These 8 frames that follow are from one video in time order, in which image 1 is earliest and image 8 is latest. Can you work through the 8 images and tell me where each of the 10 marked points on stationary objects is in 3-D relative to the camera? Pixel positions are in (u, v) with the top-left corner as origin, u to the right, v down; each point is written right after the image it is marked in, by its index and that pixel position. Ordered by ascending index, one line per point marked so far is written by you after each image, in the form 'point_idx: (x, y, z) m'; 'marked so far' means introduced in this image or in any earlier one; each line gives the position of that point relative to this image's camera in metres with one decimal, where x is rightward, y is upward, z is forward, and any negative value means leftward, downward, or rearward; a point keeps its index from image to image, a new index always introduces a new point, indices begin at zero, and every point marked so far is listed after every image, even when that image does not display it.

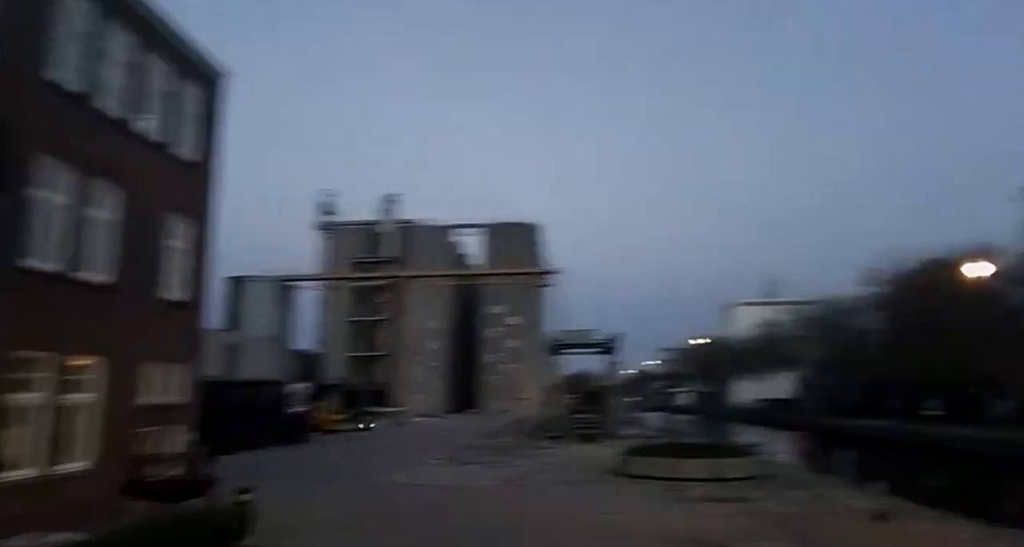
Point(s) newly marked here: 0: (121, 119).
0: (-7.2, +2.7, +13.3) m
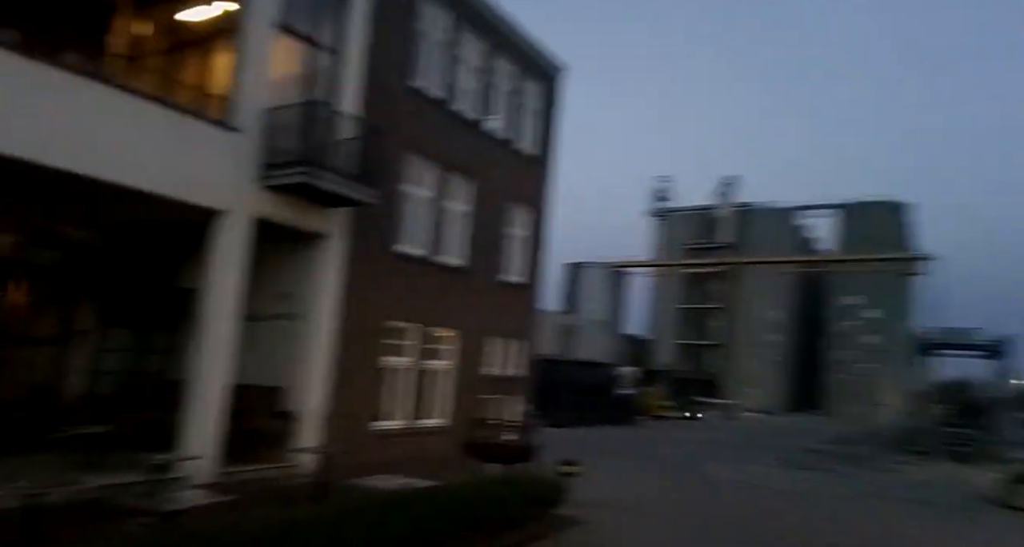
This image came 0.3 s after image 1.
0: (-0.8, +3.1, +15.0) m
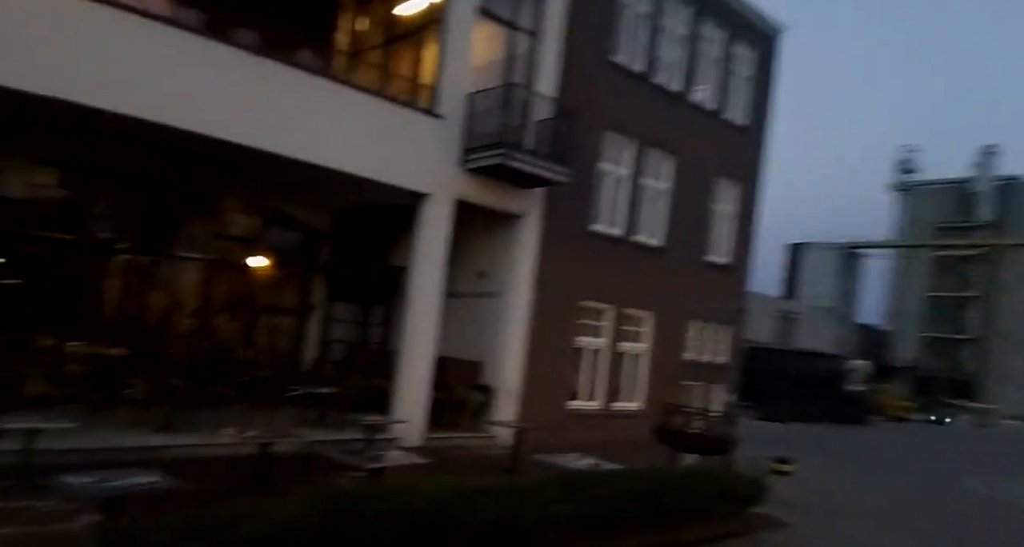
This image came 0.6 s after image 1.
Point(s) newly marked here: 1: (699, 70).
0: (+3.3, +3.5, +14.3) m
1: (+3.9, +4.2, +15.2) m
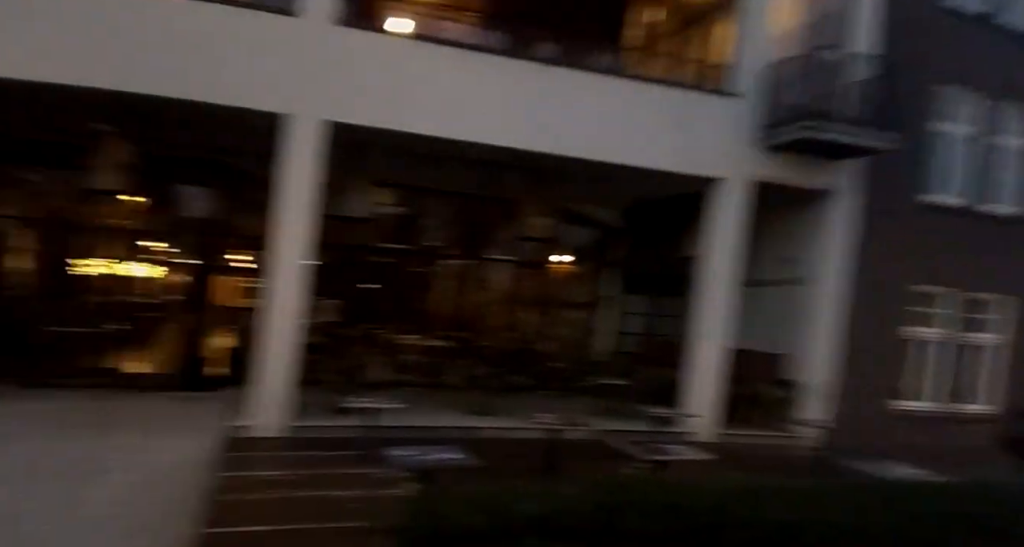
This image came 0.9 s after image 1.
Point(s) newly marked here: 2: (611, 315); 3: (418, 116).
0: (+8.4, +3.9, +11.5) m
1: (+9.2, +4.6, +12.0) m
2: (+1.8, -0.7, +13.0) m
3: (-1.0, +1.8, +8.3) m
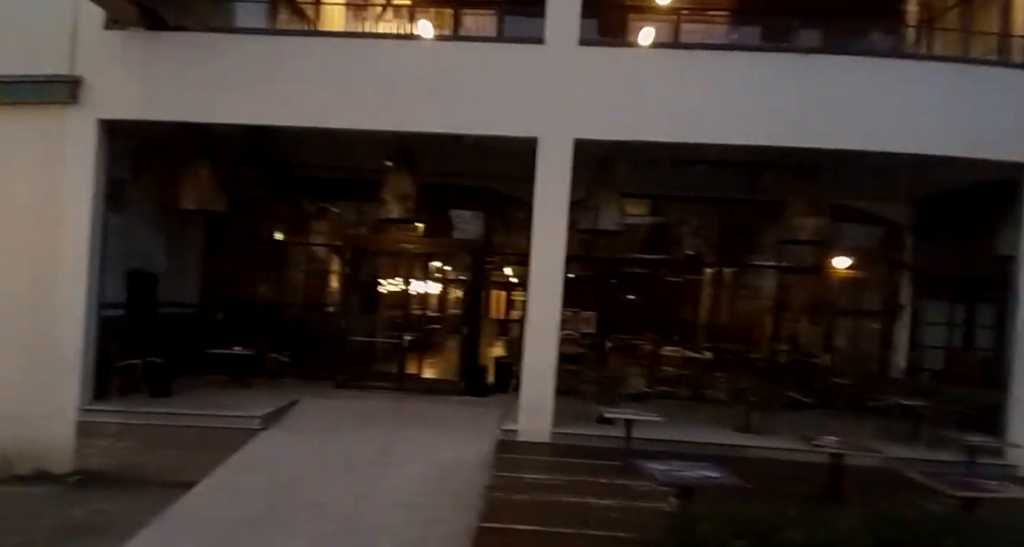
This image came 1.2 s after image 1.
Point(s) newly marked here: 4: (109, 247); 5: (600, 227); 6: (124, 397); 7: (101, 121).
0: (+11.6, +4.0, +8.0) m
1: (+12.6, +4.8, +8.1) m
2: (+6.1, -0.8, +11.5) m
3: (+1.7, +1.6, +8.2) m
4: (-5.1, +0.3, +9.4) m
5: (+1.2, +0.6, +9.9) m
6: (-4.8, -1.5, +9.2) m
7: (-4.7, +1.7, +8.5) m
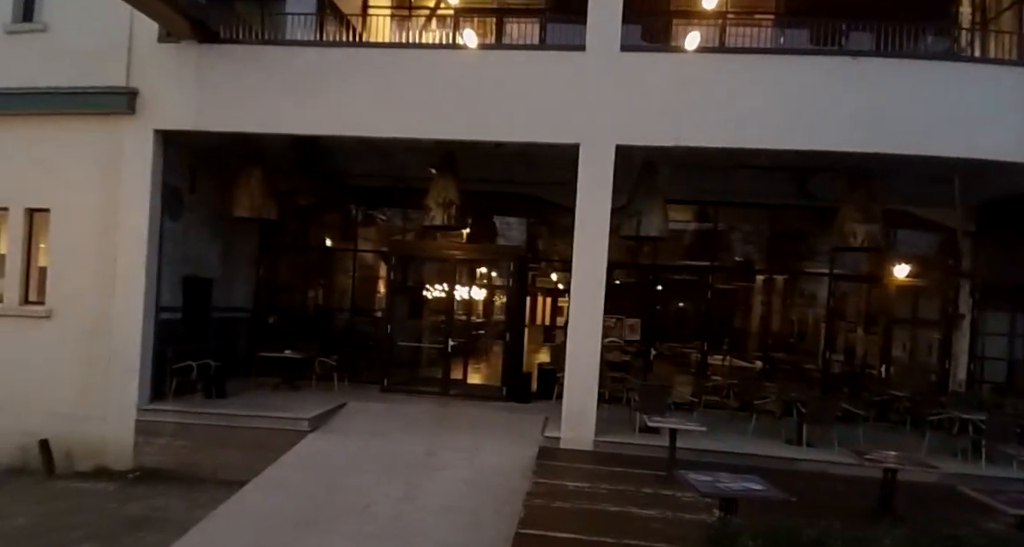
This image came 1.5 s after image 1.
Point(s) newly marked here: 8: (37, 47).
0: (+12.0, +3.9, +7.2) m
1: (+13.0, +4.6, +7.3) m
2: (+6.8, -0.9, +11.1) m
3: (+2.2, +1.6, +8.1) m
4: (-4.6, +0.3, +9.7) m
5: (+1.7, +0.5, +9.8) m
6: (-4.3, -1.6, +9.5) m
7: (-4.2, +1.7, +8.8) m
8: (-5.9, +2.8, +9.1) m
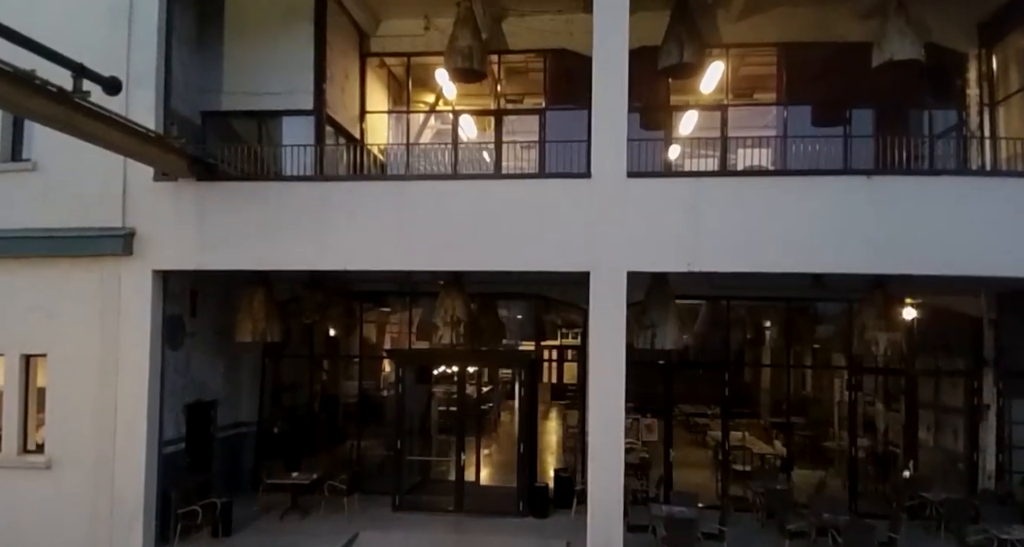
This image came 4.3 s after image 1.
0: (+12.0, +3.0, +7.1) m
1: (+13.0, +3.8, +7.2) m
2: (+7.0, -2.2, +10.8) m
3: (+2.3, +0.2, +7.9) m
4: (-4.4, -1.4, +9.4) m
5: (+1.9, -0.9, +9.5) m
6: (-4.0, -3.3, +9.1) m
7: (-4.1, 0.0, +8.6) m
8: (-5.9, +1.1, +8.9) m
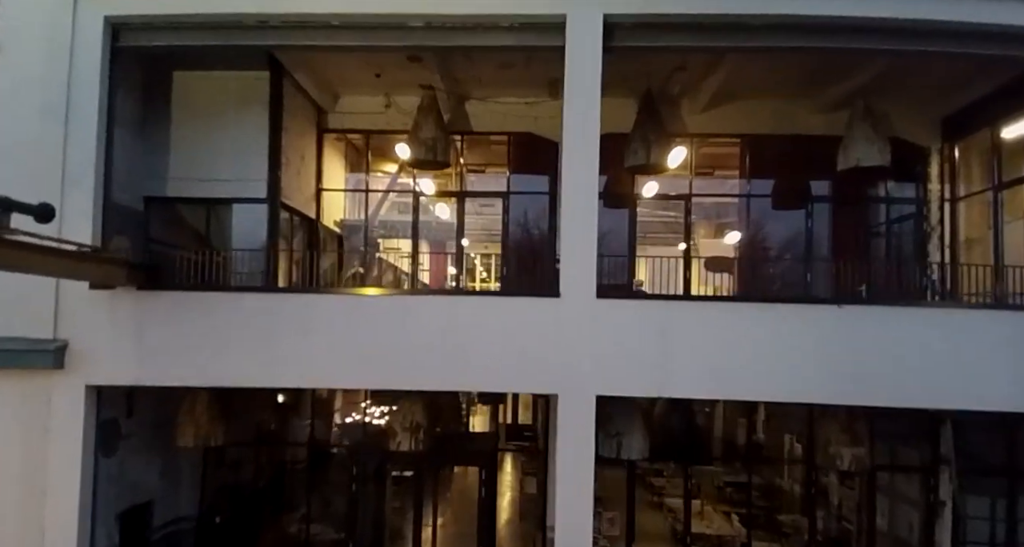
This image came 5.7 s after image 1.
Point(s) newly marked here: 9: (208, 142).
0: (+11.7, +1.6, +7.5) m
1: (+12.7, +2.3, +7.7) m
2: (+6.4, -3.6, +10.8) m
3: (+1.9, -1.1, +7.6) m
4: (-4.9, -2.7, +8.8) m
5: (+1.4, -2.2, +9.2) m
6: (-4.5, -4.5, +8.5) m
7: (-4.5, -1.2, +7.9) m
8: (-6.3, -0.2, +8.2) m
9: (-3.9, +1.7, +9.6) m
